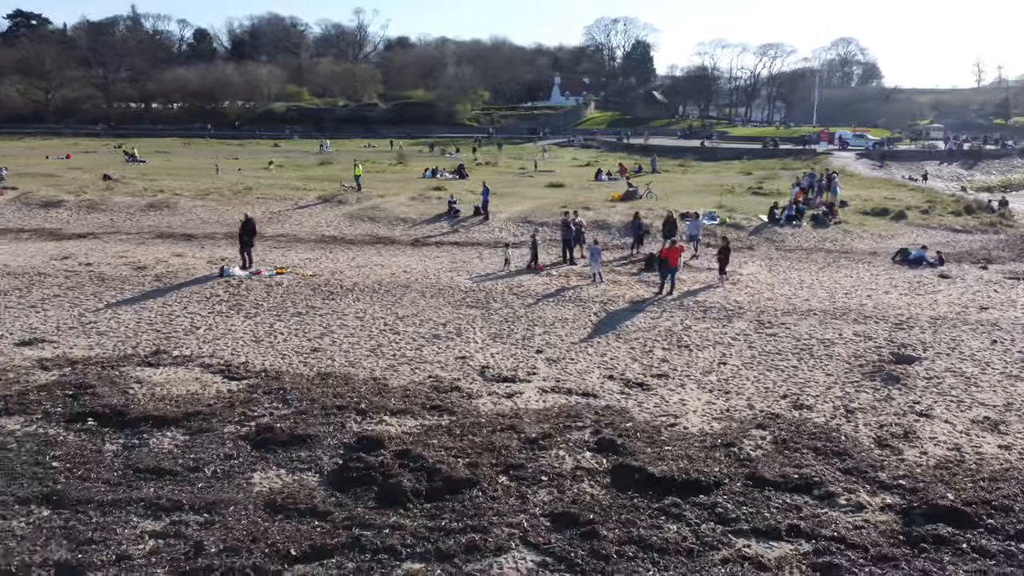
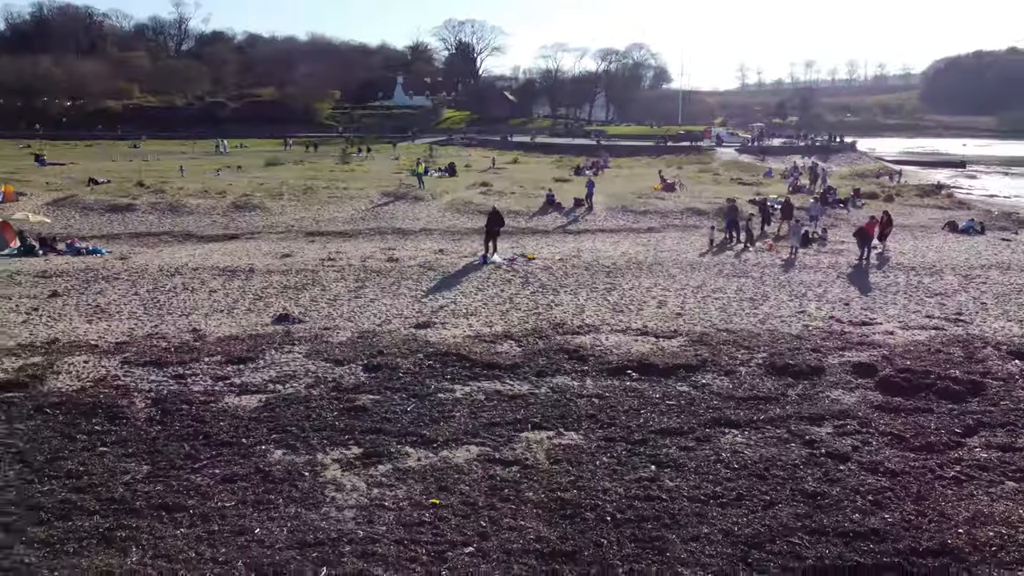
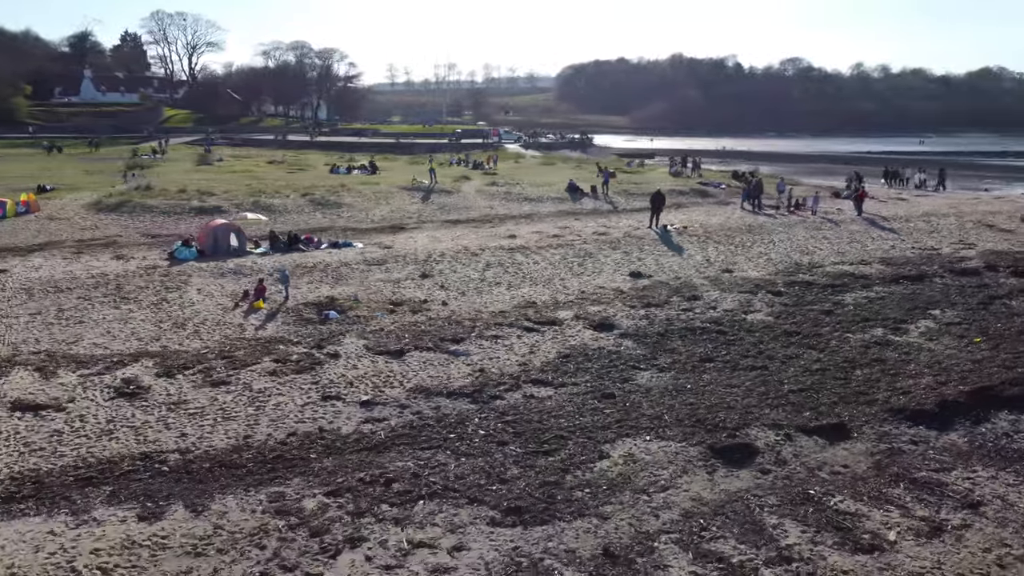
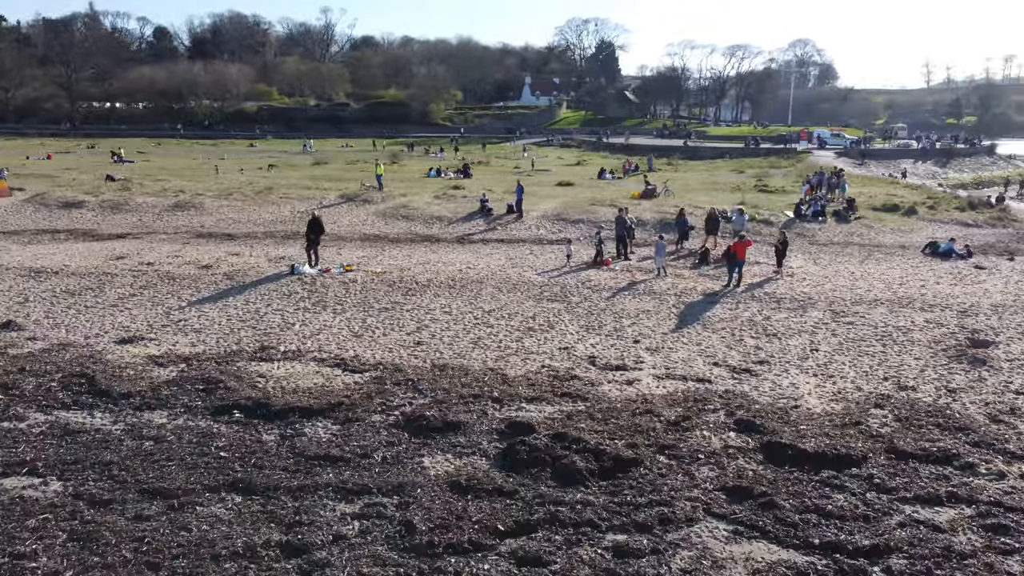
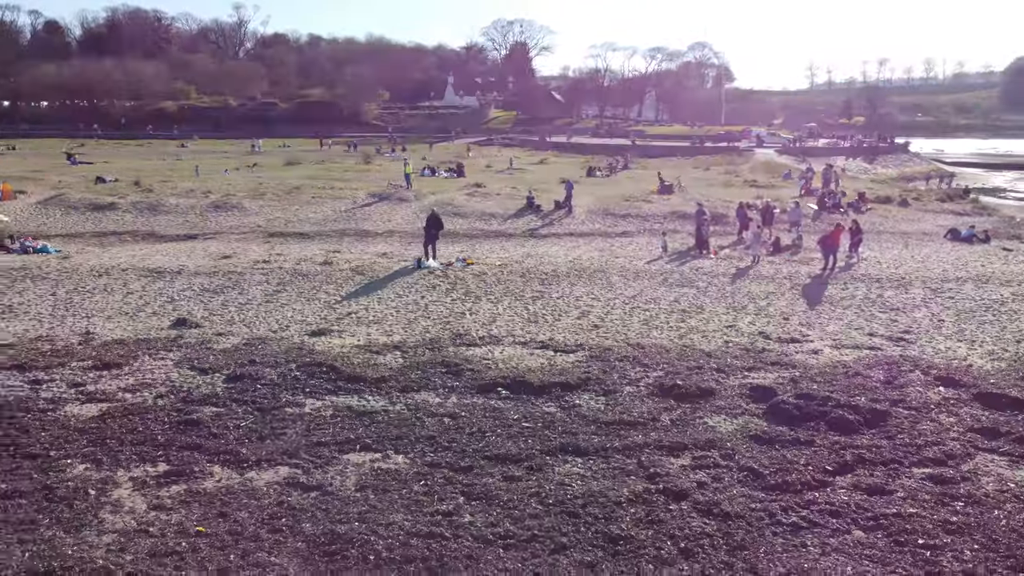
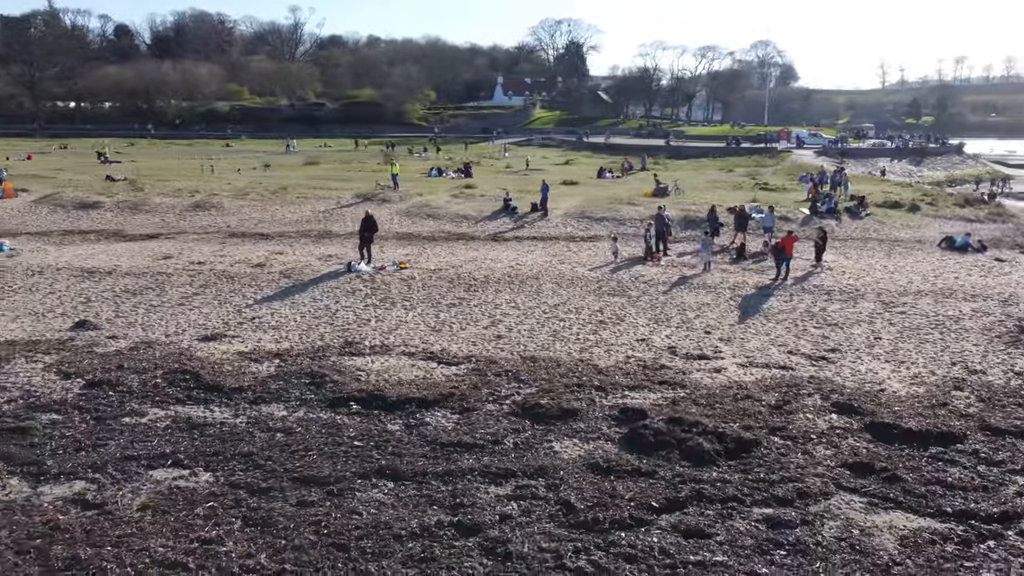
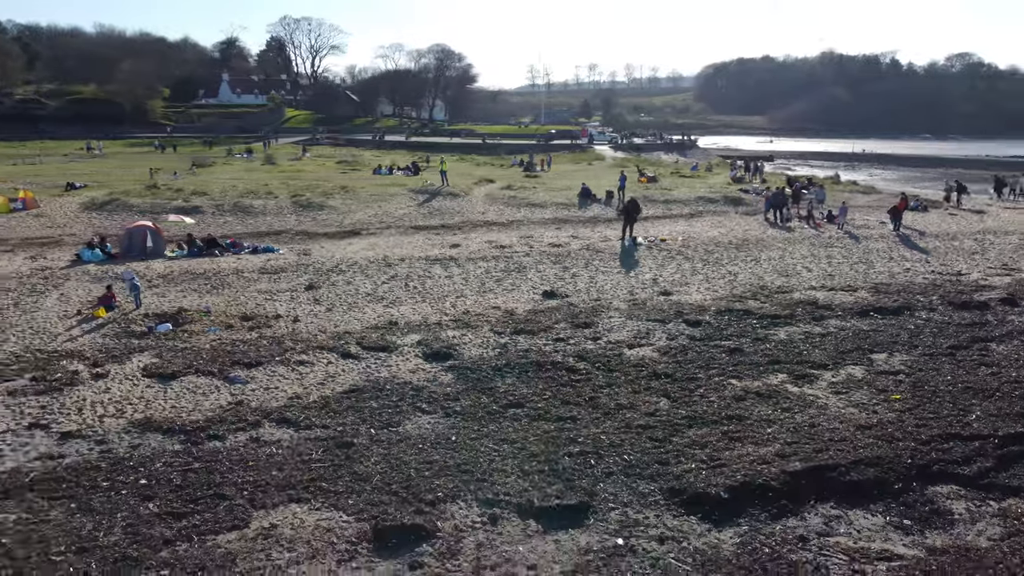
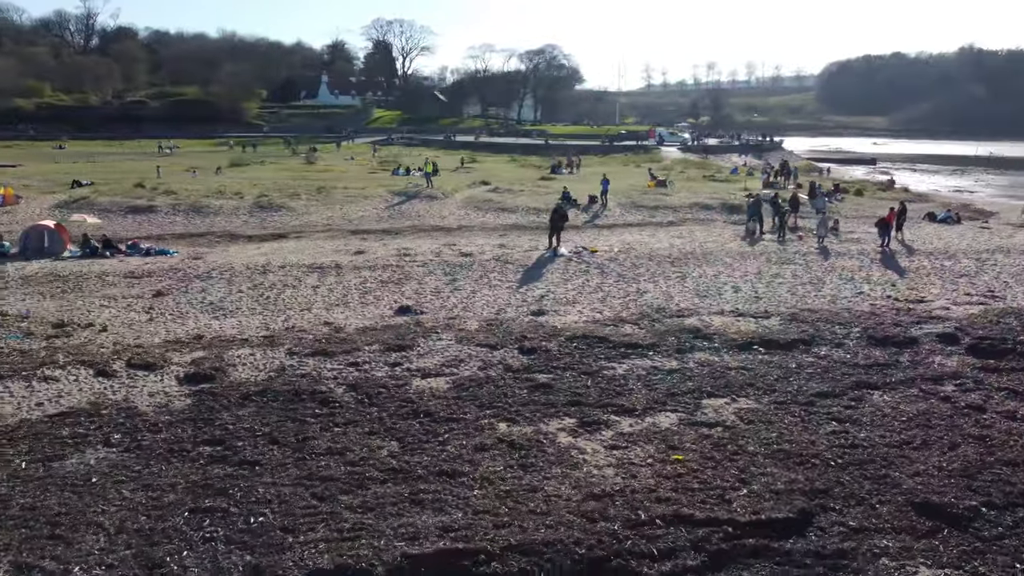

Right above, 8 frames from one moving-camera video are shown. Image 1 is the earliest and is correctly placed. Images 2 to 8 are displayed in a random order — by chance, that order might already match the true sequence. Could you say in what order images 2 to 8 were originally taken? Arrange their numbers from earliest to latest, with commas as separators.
4, 6, 5, 2, 8, 7, 3
